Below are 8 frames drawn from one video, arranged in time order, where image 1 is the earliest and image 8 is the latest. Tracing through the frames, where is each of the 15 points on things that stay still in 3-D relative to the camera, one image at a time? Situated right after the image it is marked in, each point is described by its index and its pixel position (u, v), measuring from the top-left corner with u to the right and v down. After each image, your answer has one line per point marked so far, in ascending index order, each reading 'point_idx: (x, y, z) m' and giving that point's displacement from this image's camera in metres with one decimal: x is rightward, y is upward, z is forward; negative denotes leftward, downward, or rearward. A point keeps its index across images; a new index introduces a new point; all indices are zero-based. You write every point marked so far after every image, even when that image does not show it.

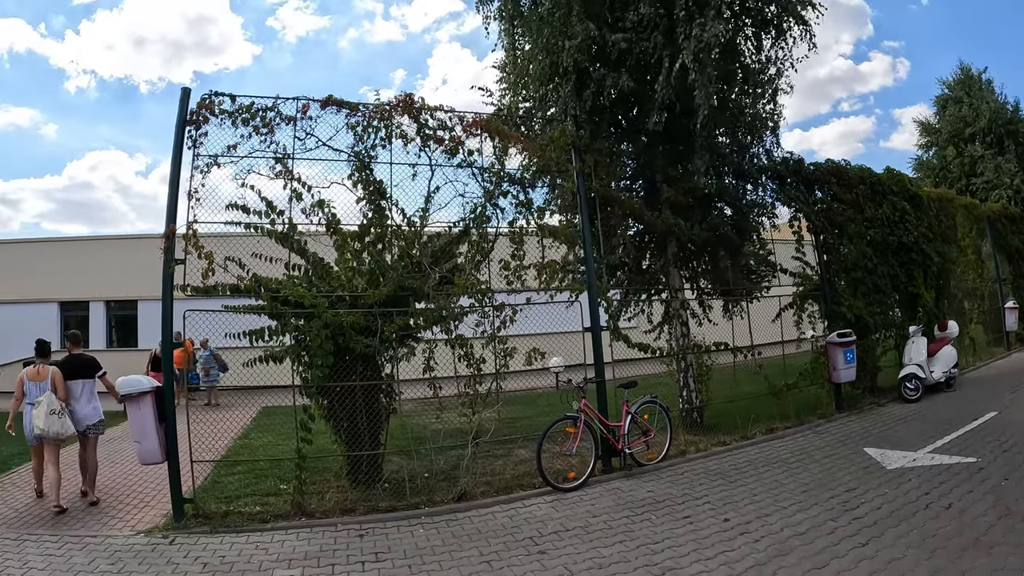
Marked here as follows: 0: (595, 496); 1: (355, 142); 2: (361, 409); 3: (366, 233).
0: (+1.0, -2.5, +7.5) m
1: (-1.6, +1.5, +6.6) m
2: (-1.6, -1.3, +6.7) m
3: (-1.5, +0.6, +6.5) m
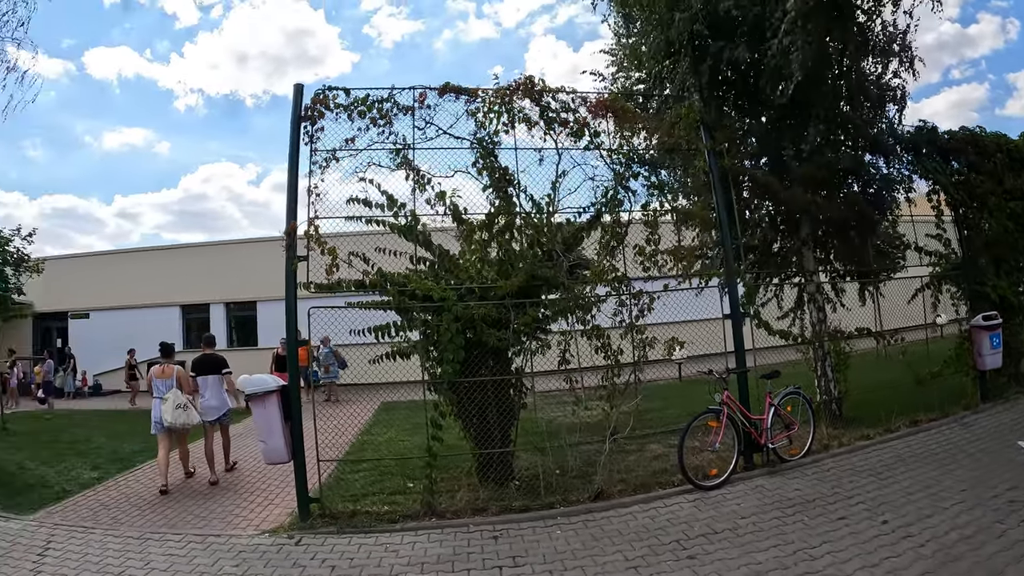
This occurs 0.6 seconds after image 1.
0: (+2.5, -2.3, +6.9) m
1: (-0.3, +1.6, +6.3) m
2: (-0.2, -1.2, +6.4) m
3: (-0.2, +0.7, +6.2) m
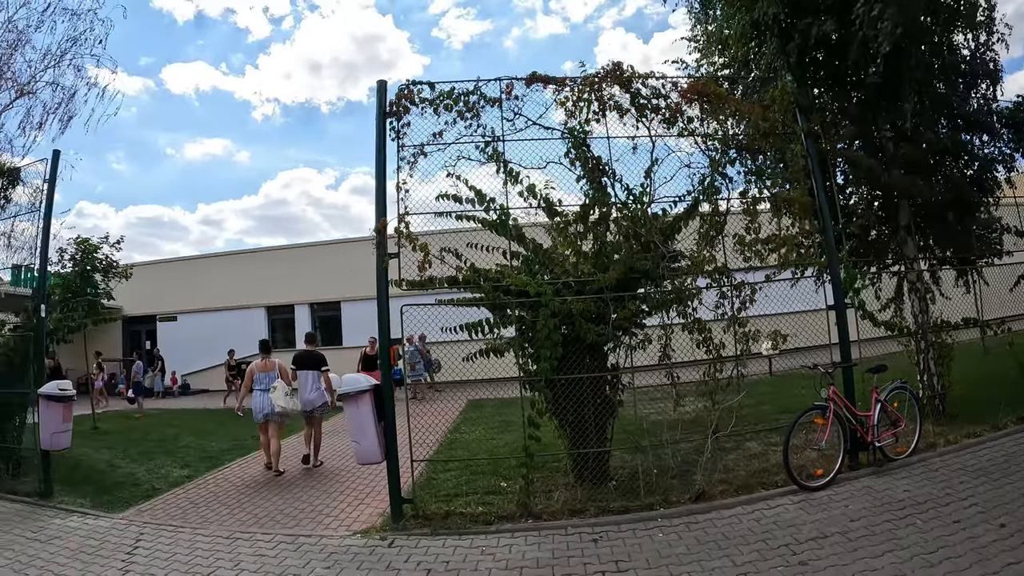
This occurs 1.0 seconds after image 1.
0: (+3.5, -2.2, +6.5) m
1: (+0.6, +1.7, +6.1) m
2: (+0.8, -1.1, +6.2) m
3: (+0.7, +0.7, +6.0) m
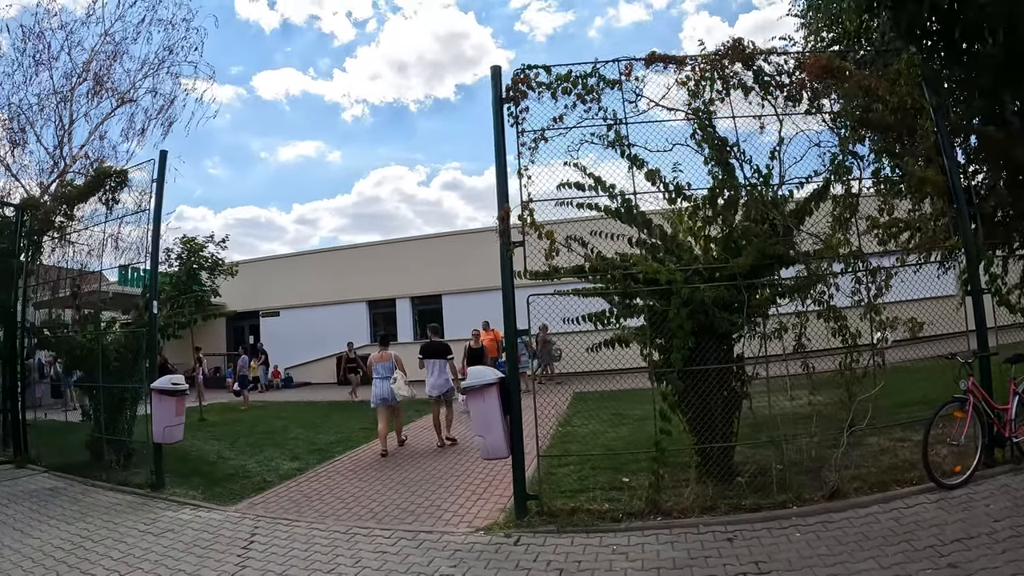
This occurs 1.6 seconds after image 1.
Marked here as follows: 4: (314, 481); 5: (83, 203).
0: (+4.7, -2.0, +6.1) m
1: (+1.7, +1.8, +5.9) m
2: (+1.9, -1.0, +6.0) m
3: (+1.9, +0.8, +5.7) m
4: (-2.1, -2.0, +6.6) m
5: (-5.5, +1.1, +8.3) m
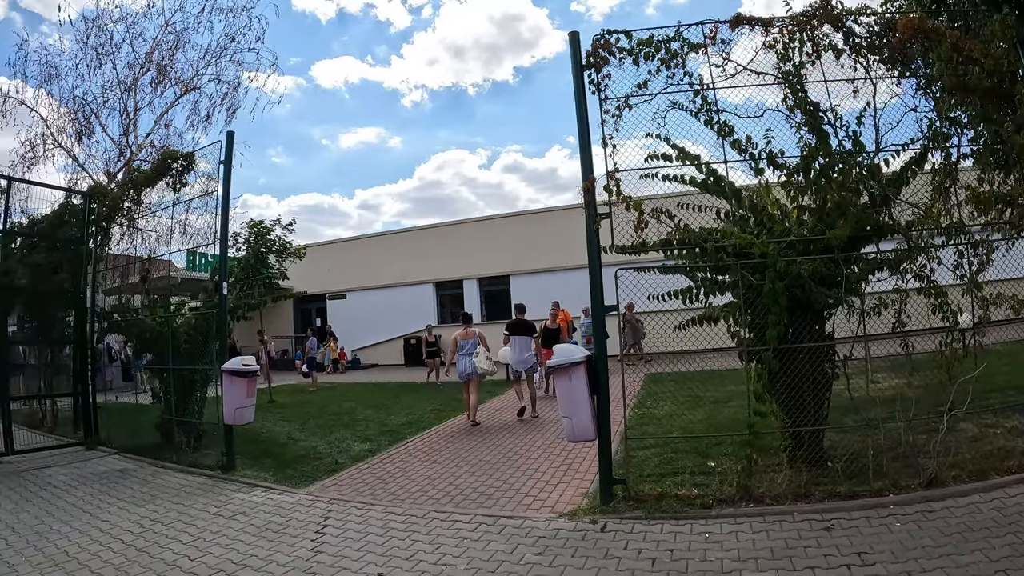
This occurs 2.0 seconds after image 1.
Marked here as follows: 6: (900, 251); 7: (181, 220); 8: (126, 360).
0: (+5.4, -1.8, +5.7) m
1: (+2.4, +2.0, +5.6) m
2: (+2.6, -0.8, +5.7) m
3: (+2.6, +1.0, +5.4) m
4: (-1.3, -1.8, +6.5) m
5: (-4.7, +1.3, +8.3) m
6: (+3.3, +0.3, +5.4) m
7: (-3.9, +0.8, +7.6) m
8: (-4.9, -0.9, +8.1) m
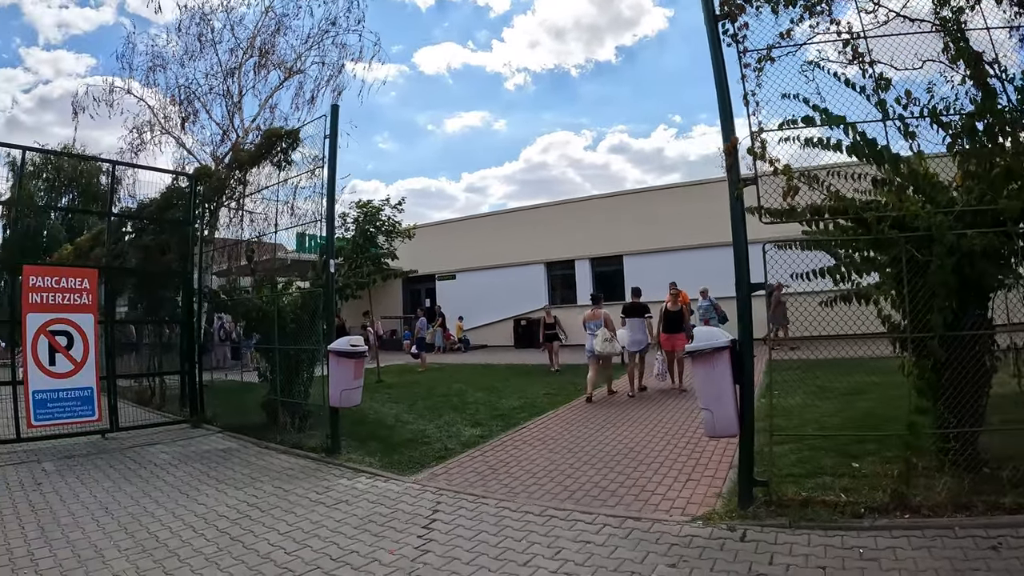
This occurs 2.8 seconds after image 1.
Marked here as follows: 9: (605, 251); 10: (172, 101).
0: (+6.4, -1.6, +4.4) m
1: (+3.4, +2.2, +4.7) m
2: (+3.6, -0.6, +4.7) m
3: (+3.5, +1.2, +4.5) m
4: (-0.2, -1.6, +6.0) m
5: (-3.4, +1.6, +8.2) m
6: (+4.3, +0.5, +4.3) m
7: (-2.7, +1.0, +7.4) m
8: (-3.6, -0.7, +8.1) m
9: (+2.9, +1.2, +19.8) m
10: (-6.6, +3.6, +12.1) m
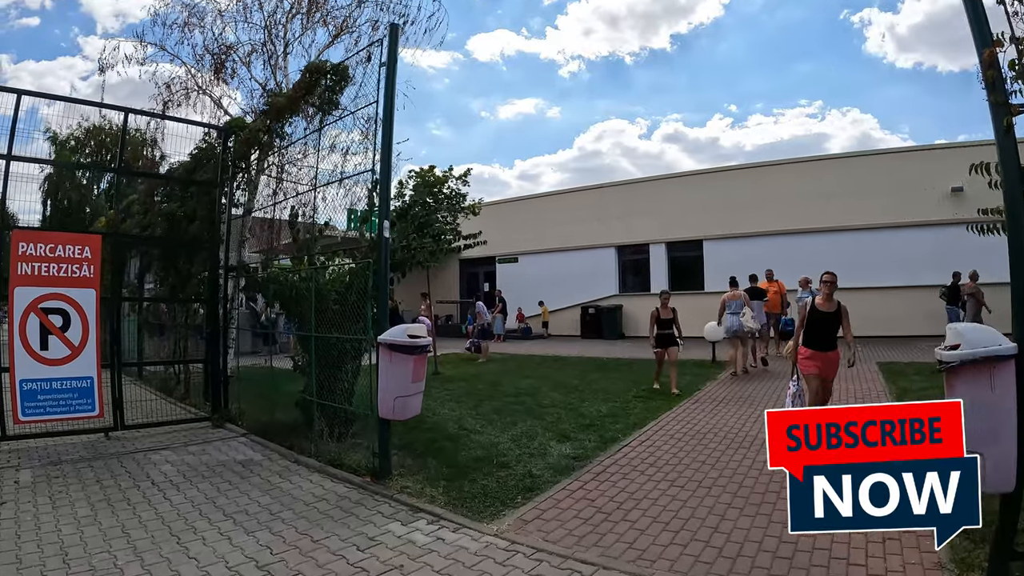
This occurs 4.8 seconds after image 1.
0: (+7.0, -1.6, +2.3) m
1: (+4.1, +2.3, +2.7) m
2: (+4.3, -0.5, +2.8) m
3: (+4.2, +1.4, +2.5) m
4: (+0.6, -1.4, +4.4) m
5: (-2.4, +1.9, +6.8) m
6: (+4.9, +0.6, +2.4) m
7: (-1.8, +1.3, +6.0) m
8: (-2.6, -0.4, +6.7) m
9: (+4.8, +1.5, +17.9) m
10: (-5.2, +4.0, +10.9) m
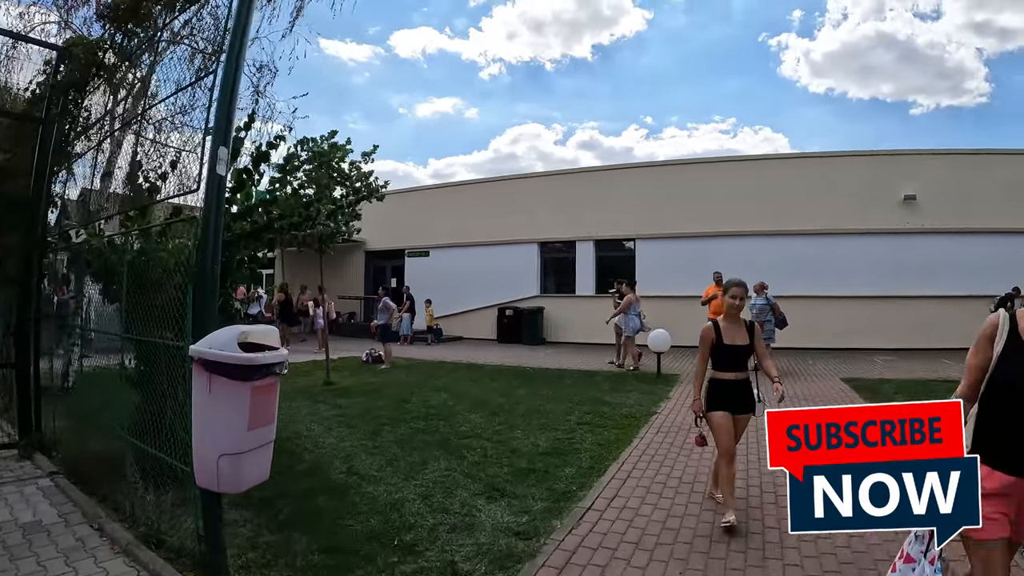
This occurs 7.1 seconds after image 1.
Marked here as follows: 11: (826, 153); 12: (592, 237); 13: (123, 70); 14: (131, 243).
0: (+6.8, -1.8, +1.7) m
1: (+4.0, +2.2, +1.7) m
2: (+4.1, -0.6, +1.8) m
3: (+4.1, +1.2, +1.5) m
4: (+0.2, -1.3, +2.8) m
5: (-2.9, +2.0, +4.8) m
6: (+4.8, +0.4, +1.4) m
7: (-2.2, +1.4, +4.1) m
8: (-3.3, -0.2, +4.7) m
9: (+2.6, +1.4, +16.8) m
10: (-6.3, +4.3, +8.5) m
11: (+7.4, +3.2, +15.0) m
12: (+2.2, +1.3, +17.1) m
13: (-3.2, +1.7, +4.9) m
14: (-2.6, +0.4, +4.1) m
